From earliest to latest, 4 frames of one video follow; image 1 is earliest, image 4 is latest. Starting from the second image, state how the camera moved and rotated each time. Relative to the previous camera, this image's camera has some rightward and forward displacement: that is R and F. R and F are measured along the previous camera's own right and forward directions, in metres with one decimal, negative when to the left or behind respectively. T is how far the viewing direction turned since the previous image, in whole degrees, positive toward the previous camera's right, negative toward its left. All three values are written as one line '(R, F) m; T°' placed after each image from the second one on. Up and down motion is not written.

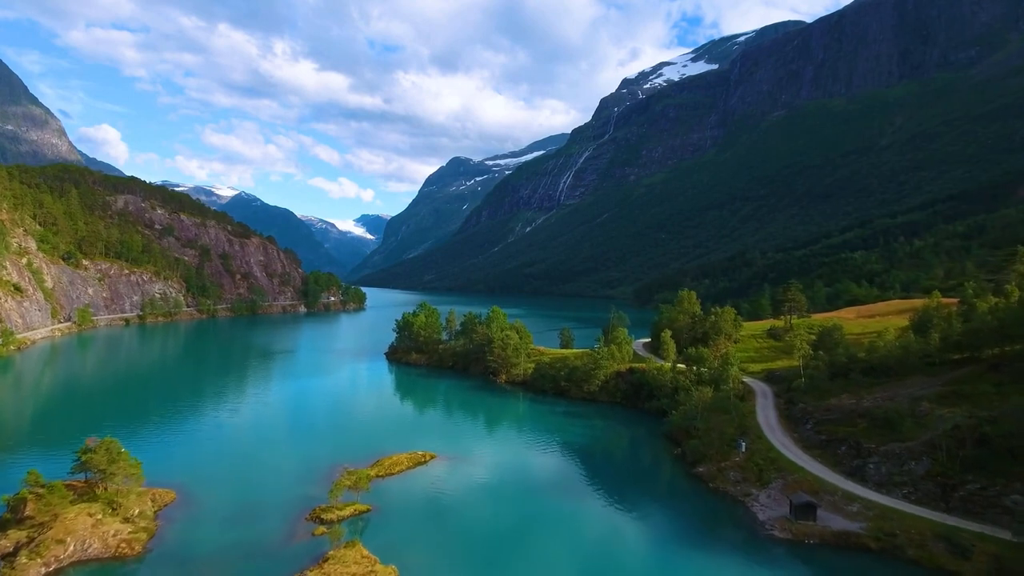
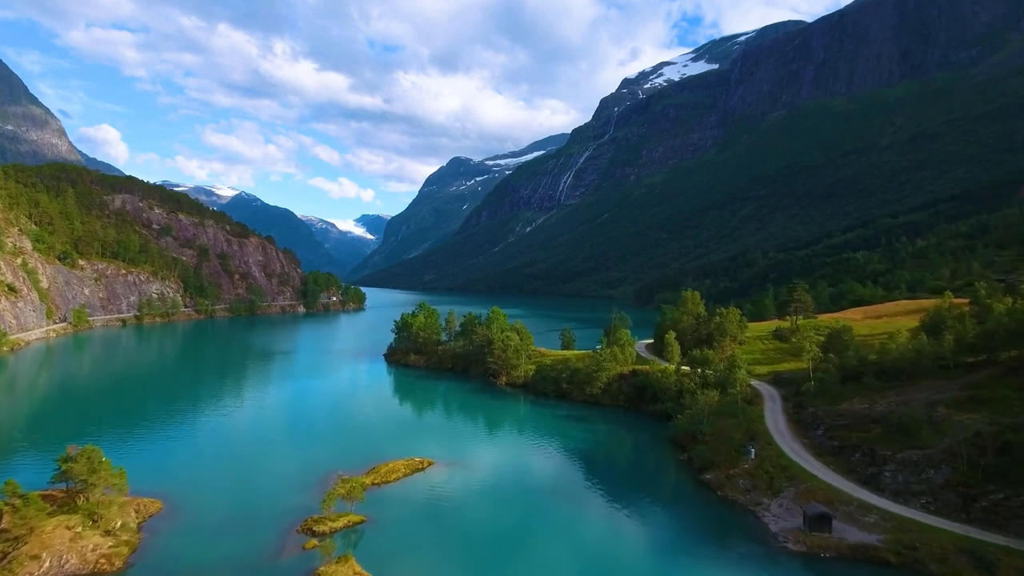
(-0.1, +1.6) m; 0°
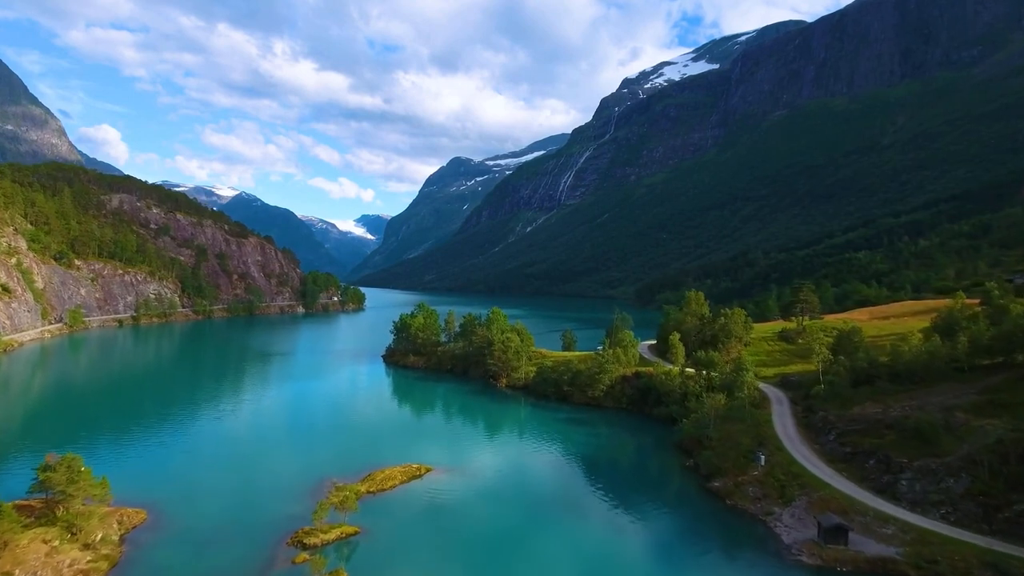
(0.0, +1.6) m; 0°
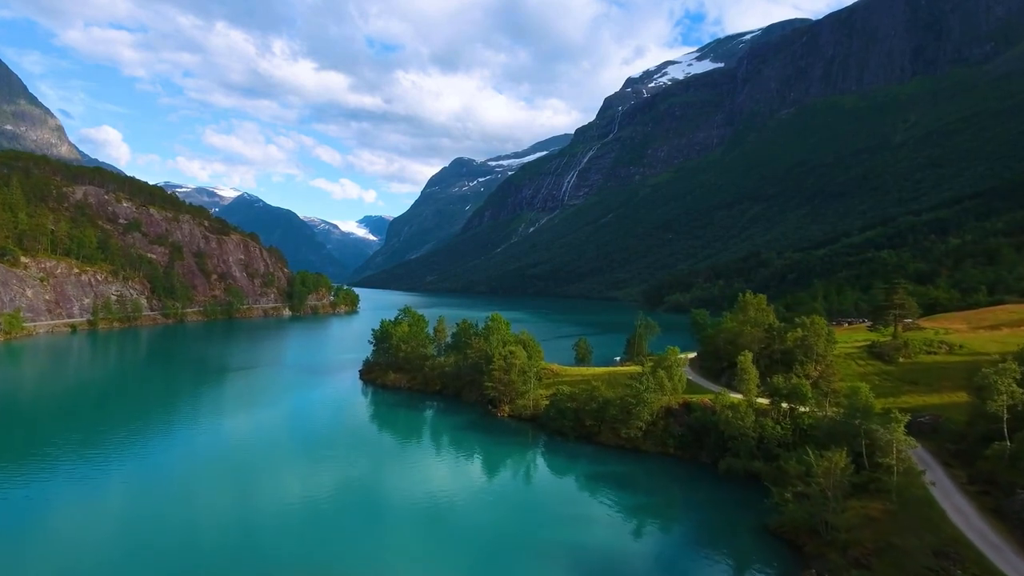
(-0.3, +18.8) m; 0°
